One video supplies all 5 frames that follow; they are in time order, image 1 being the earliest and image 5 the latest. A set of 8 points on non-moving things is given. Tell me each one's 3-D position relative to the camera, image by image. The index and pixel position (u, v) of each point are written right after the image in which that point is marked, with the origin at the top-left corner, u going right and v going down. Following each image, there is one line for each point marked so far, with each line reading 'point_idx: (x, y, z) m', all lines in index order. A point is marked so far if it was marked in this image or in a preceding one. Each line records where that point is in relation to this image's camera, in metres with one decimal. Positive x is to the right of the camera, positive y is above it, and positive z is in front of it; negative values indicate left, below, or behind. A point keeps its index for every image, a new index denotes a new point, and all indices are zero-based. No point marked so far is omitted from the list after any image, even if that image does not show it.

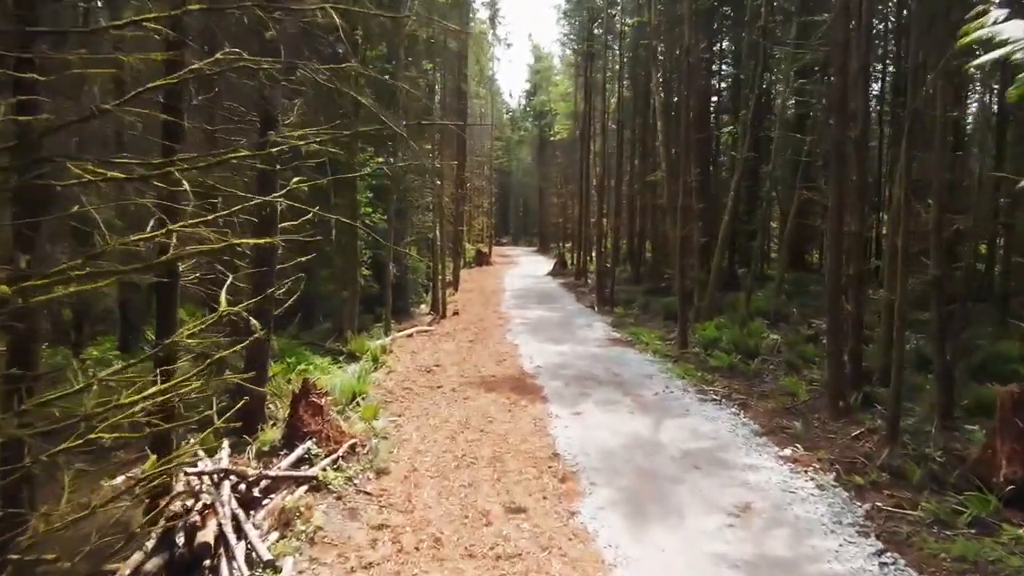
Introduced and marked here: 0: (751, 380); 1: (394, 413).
0: (+4.4, -1.7, +12.2) m
1: (-1.8, -1.9, +10.2) m
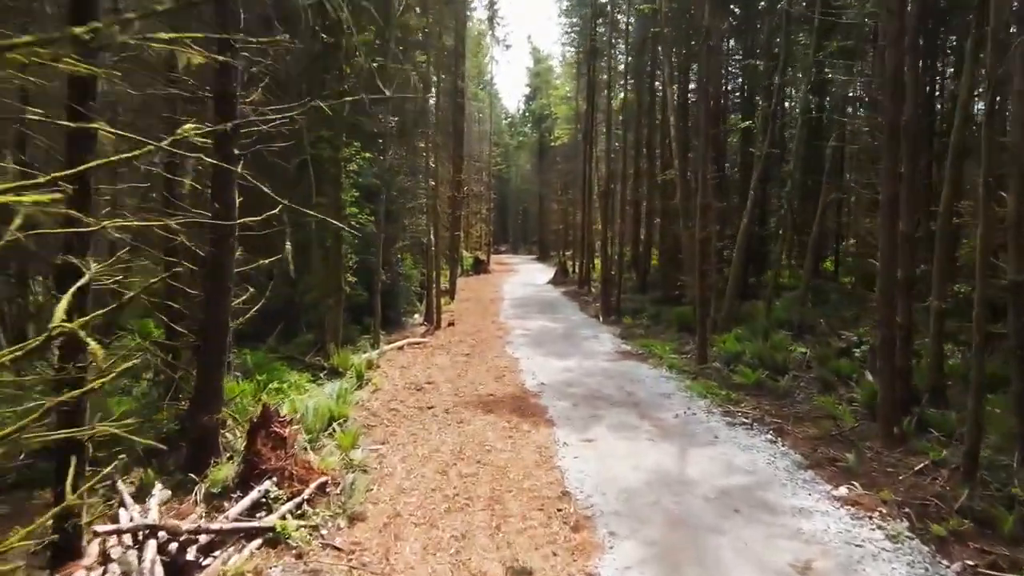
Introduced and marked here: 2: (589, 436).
0: (+4.4, -1.8, +10.8) m
1: (-1.8, -2.0, +8.8) m
2: (+1.0, -2.0, +9.1) m
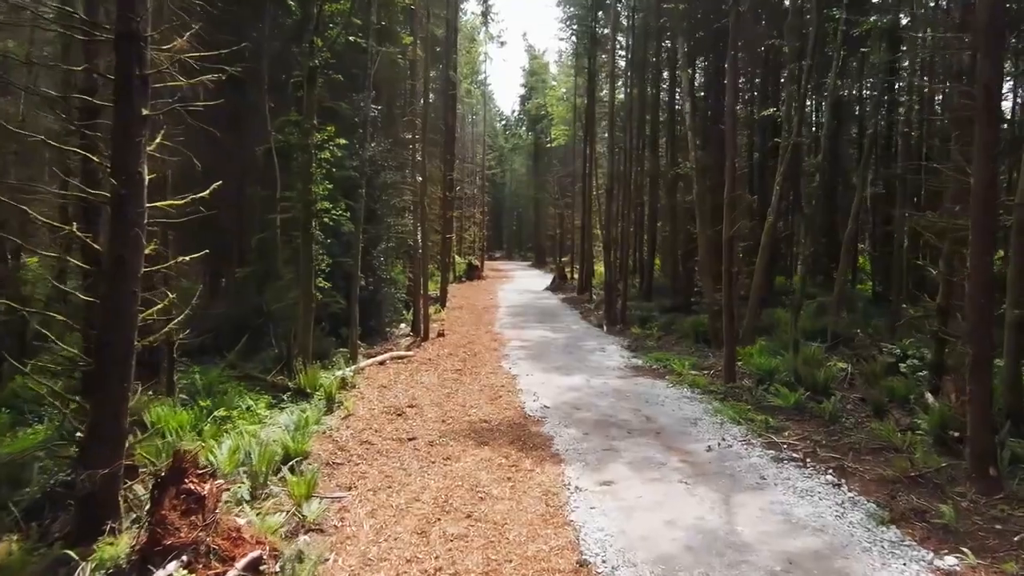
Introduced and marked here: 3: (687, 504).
0: (+4.4, -1.9, +9.1) m
1: (-1.8, -2.1, +7.0) m
2: (+1.0, -2.1, +7.3) m
3: (+1.7, -2.1, +6.5) m
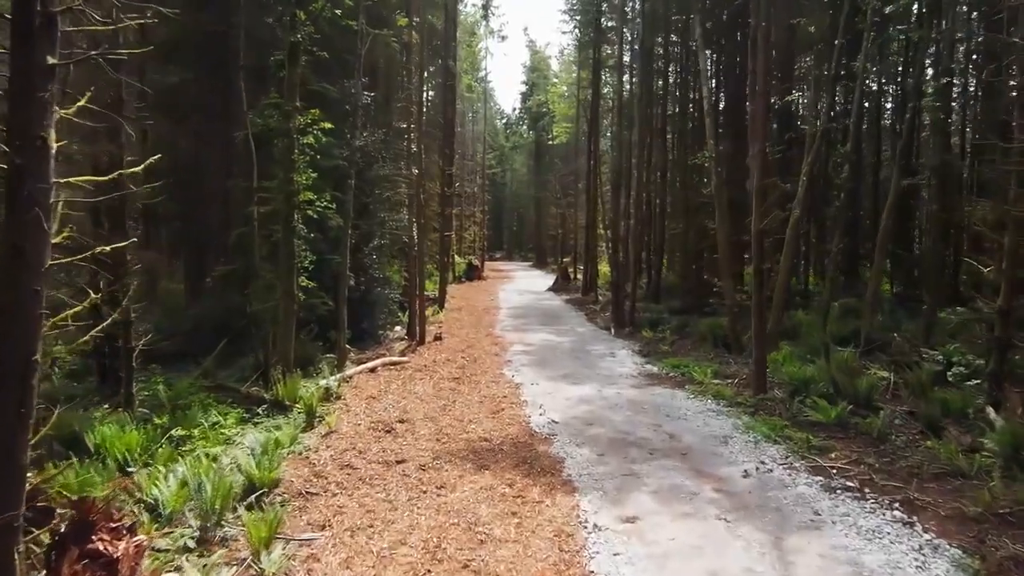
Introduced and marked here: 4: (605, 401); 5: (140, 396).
0: (+4.5, -1.9, +7.9) m
1: (-1.8, -2.1, +5.9) m
2: (+1.1, -2.1, +6.1) m
3: (+1.8, -2.1, +5.4) m
4: (+1.4, -1.7, +10.1) m
5: (-5.0, -1.5, +8.9) m
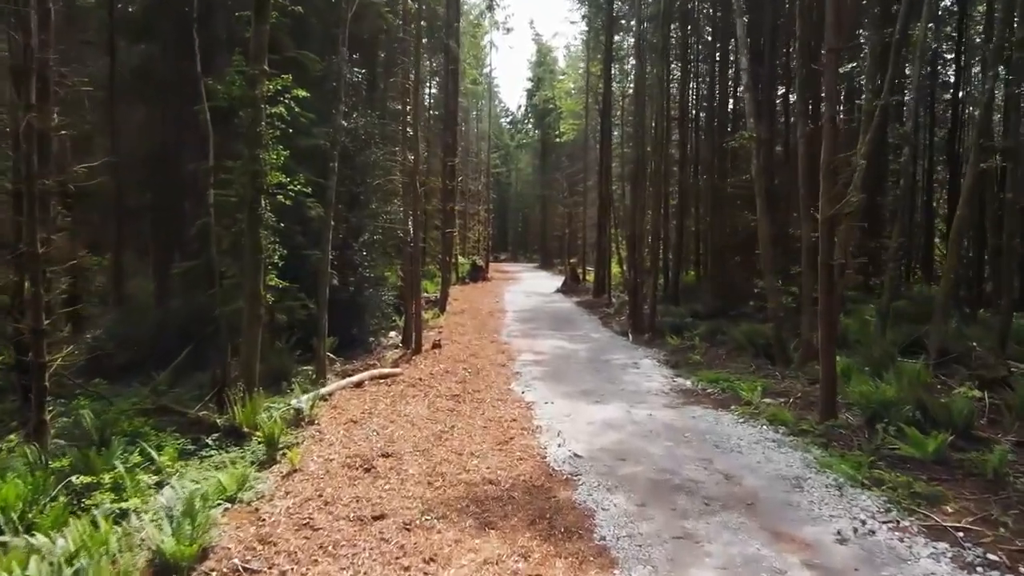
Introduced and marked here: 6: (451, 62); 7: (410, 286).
0: (+4.6, -1.9, +6.1) m
1: (-1.6, -2.1, +4.1) m
2: (+1.2, -2.1, +4.3) m
3: (+1.9, -2.1, +3.5) m
4: (+1.6, -1.7, +8.3) m
5: (-4.9, -1.5, +7.1) m
6: (-1.8, +6.7, +19.1) m
7: (-2.1, 0.0, +13.3) m
